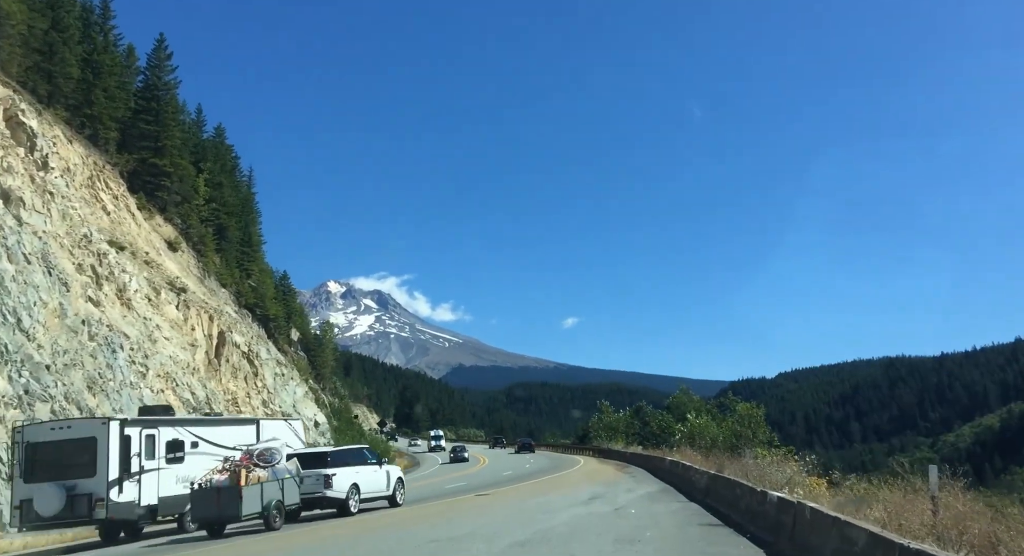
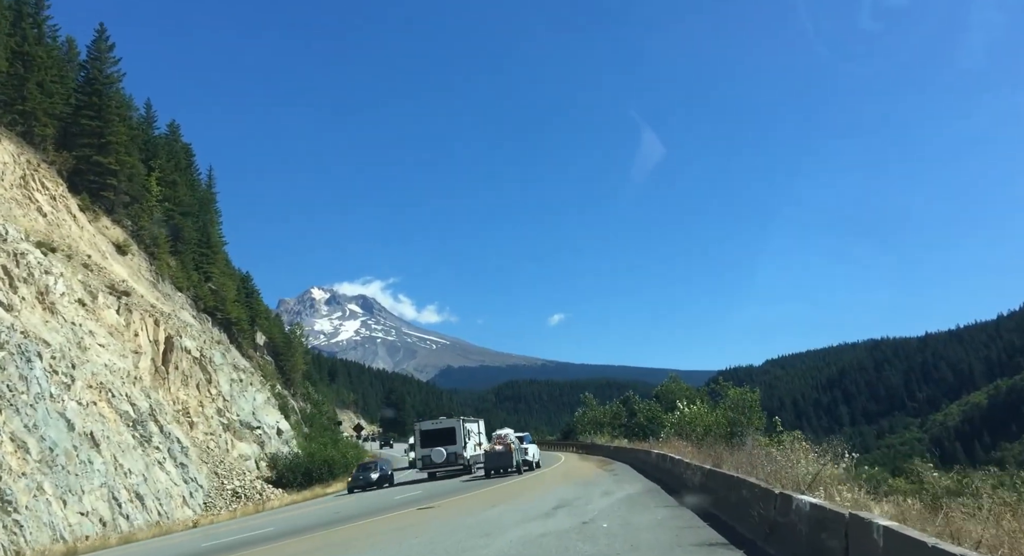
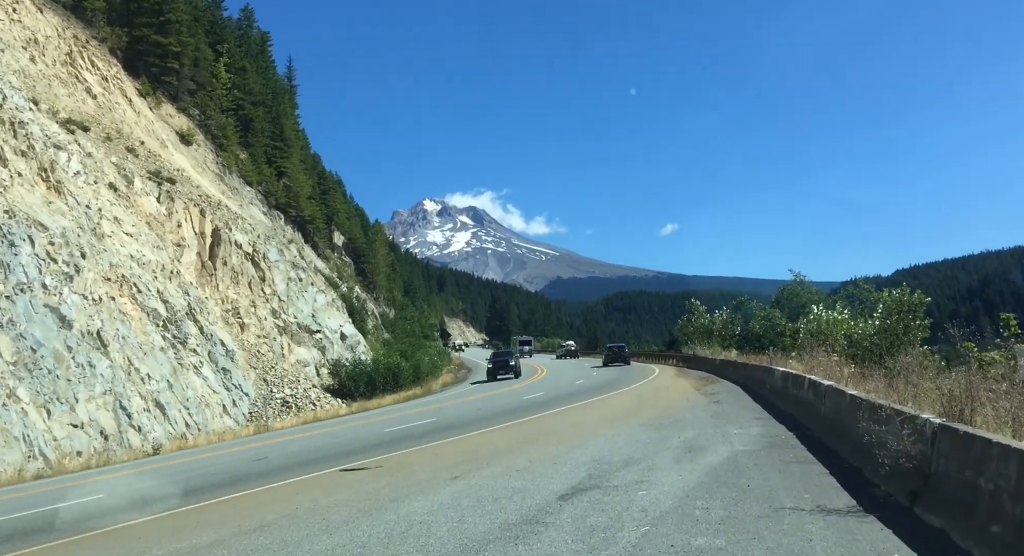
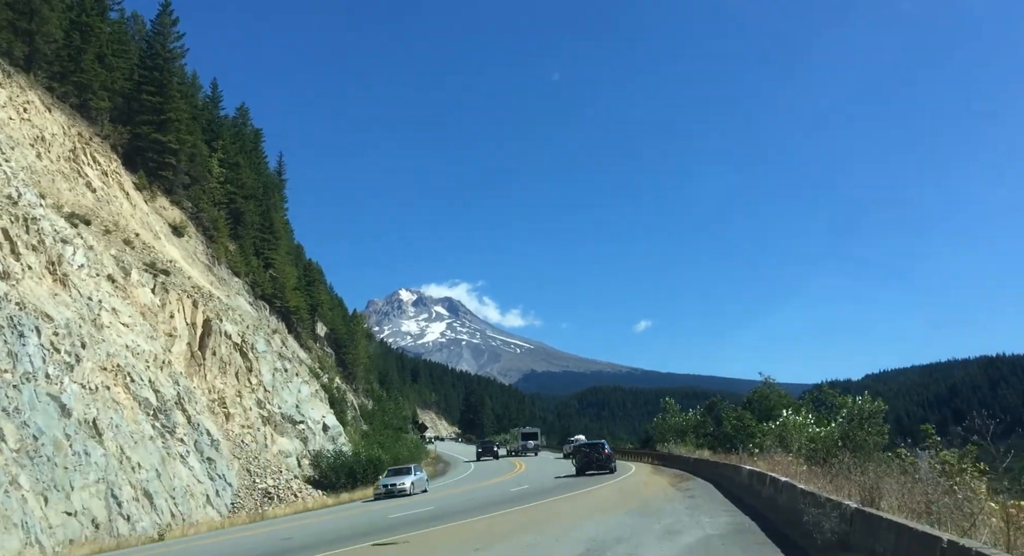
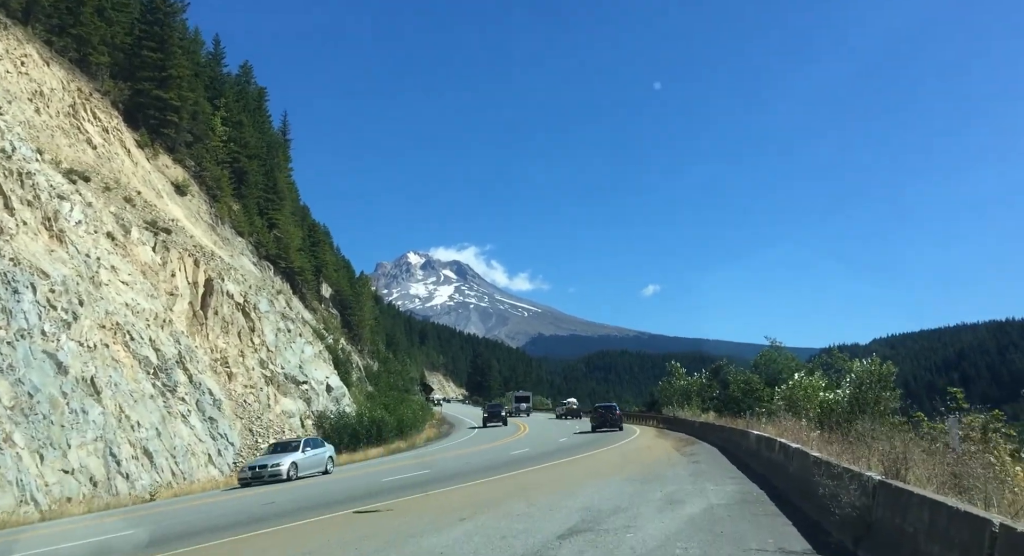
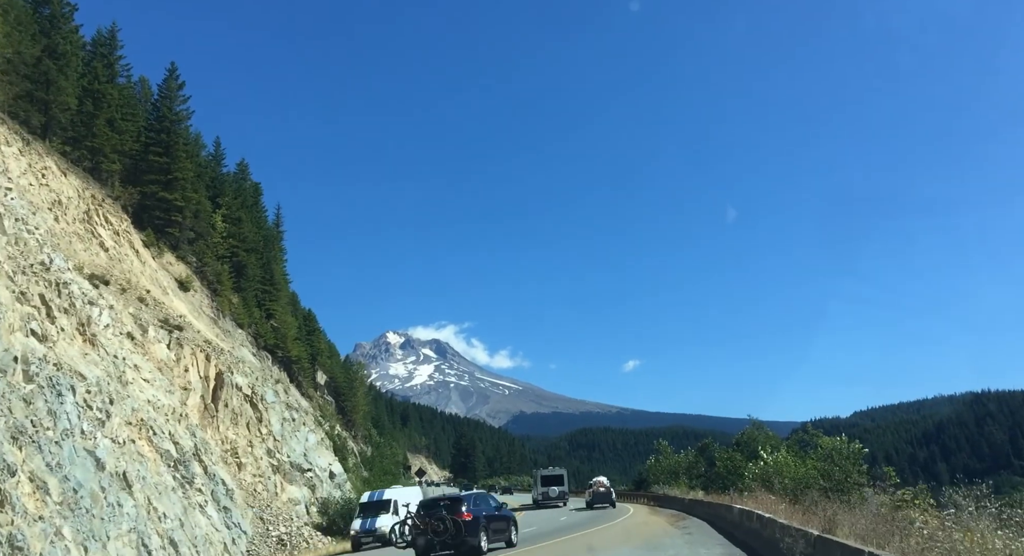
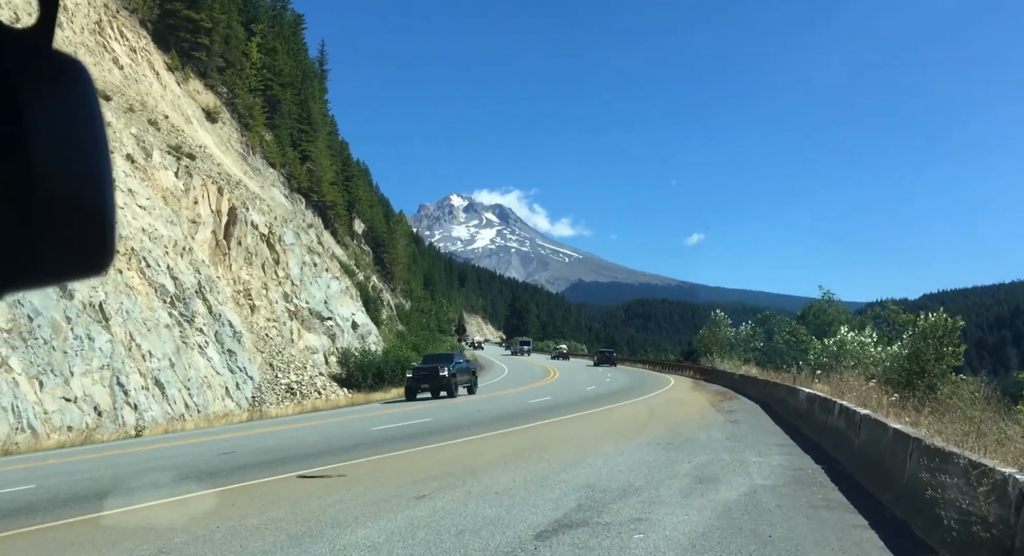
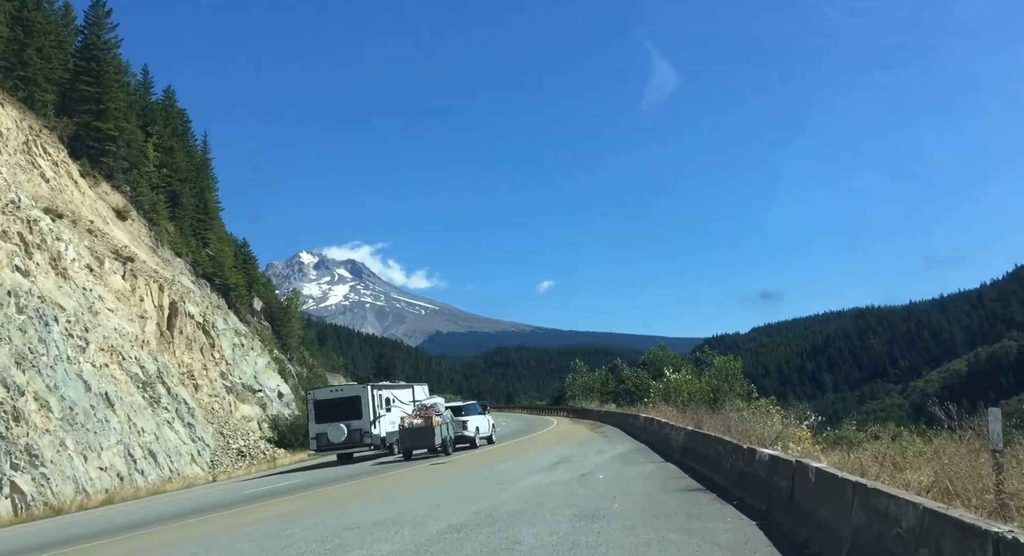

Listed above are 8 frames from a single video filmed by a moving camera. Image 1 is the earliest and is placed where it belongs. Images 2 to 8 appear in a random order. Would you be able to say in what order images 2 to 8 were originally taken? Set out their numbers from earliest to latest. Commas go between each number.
8, 2, 6, 4, 5, 3, 7
